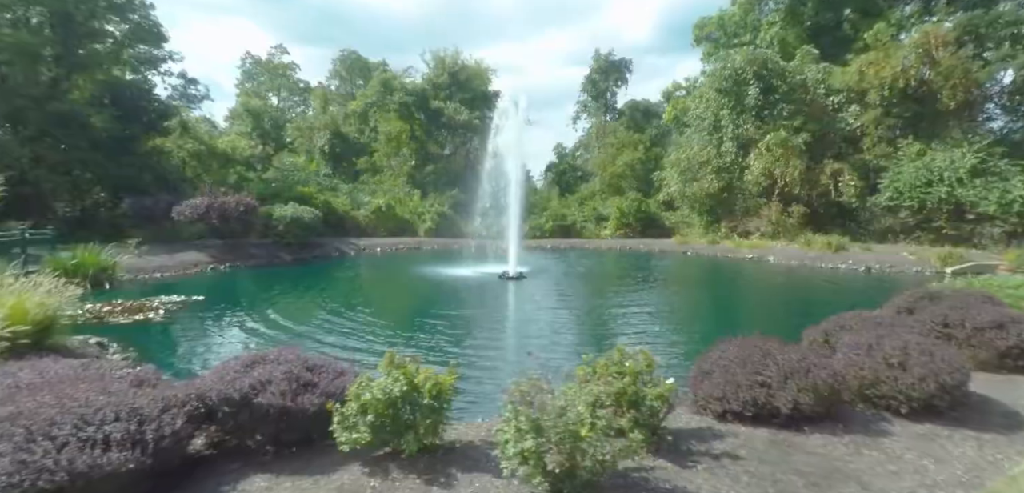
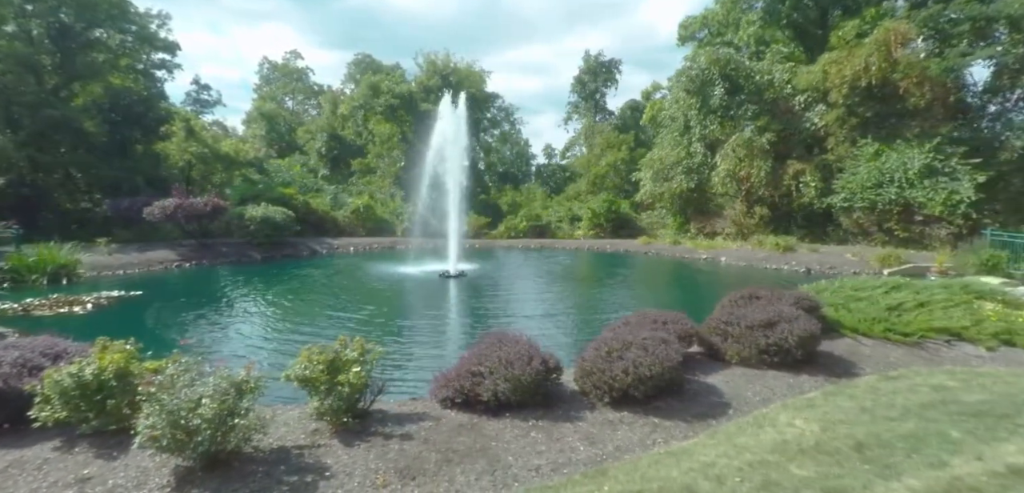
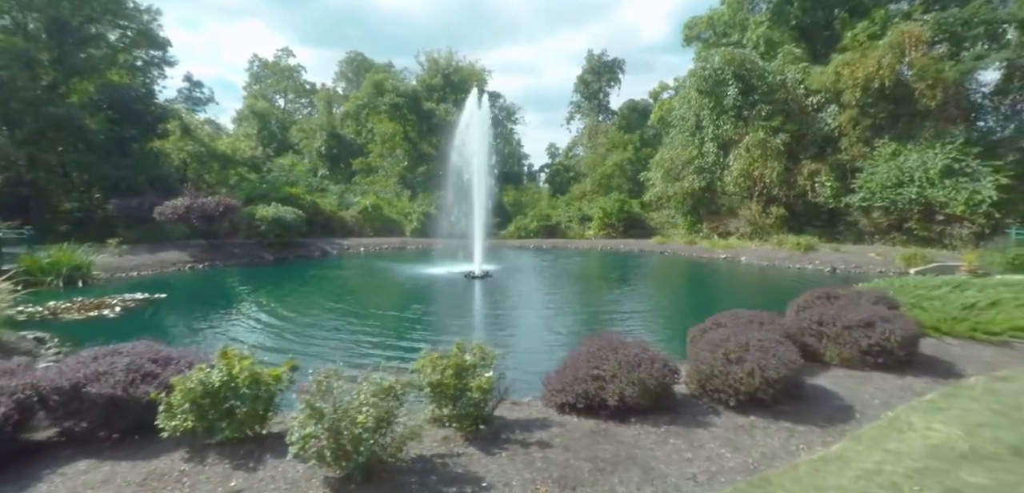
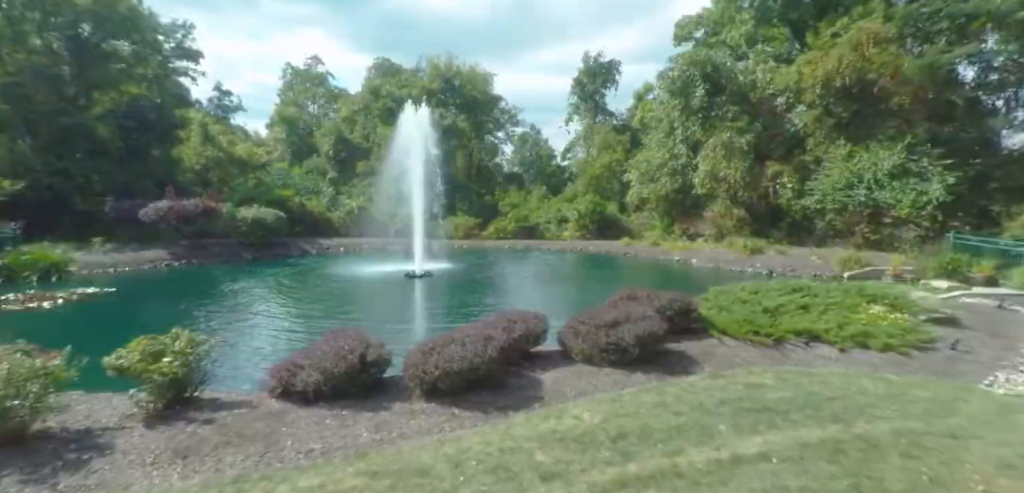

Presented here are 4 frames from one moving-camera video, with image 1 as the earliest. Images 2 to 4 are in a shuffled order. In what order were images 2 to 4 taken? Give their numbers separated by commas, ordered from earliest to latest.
3, 2, 4
